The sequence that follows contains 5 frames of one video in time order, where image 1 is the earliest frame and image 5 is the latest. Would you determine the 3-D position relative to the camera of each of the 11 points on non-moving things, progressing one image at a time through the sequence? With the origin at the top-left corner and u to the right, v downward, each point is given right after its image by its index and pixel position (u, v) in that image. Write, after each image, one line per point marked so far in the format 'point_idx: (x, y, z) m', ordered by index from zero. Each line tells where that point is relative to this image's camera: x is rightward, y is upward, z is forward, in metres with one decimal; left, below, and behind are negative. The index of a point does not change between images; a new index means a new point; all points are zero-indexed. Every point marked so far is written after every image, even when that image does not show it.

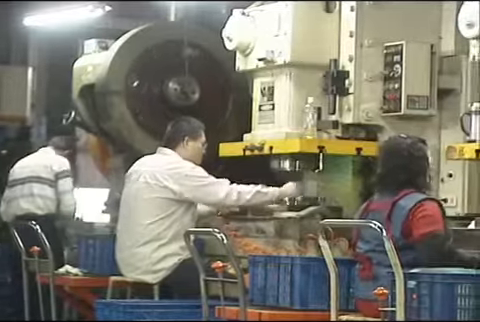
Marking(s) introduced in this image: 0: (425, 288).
0: (+0.5, -0.4, +3.3) m
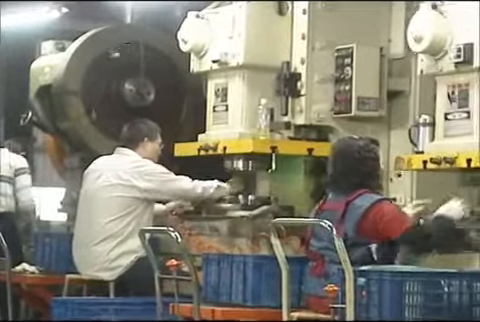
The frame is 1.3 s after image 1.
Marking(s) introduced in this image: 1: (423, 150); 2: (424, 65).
0: (+0.4, -0.4, +3.4) m
1: (+0.7, +0.1, +4.3) m
2: (+0.6, +0.4, +4.2) m
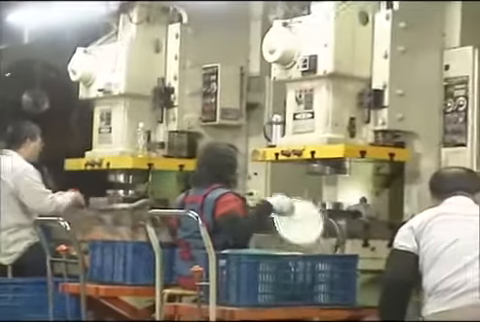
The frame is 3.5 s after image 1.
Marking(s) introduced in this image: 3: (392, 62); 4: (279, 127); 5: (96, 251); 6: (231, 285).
0: (0.0, -0.4, +4.2) m
1: (+0.2, +0.1, +5.1) m
2: (+0.2, +0.4, +5.1) m
3: (+0.6, +0.4, +4.8) m
4: (+0.2, +0.1, +5.2) m
5: (-0.6, -0.3, +4.7) m
6: (0.0, -0.4, +4.2) m
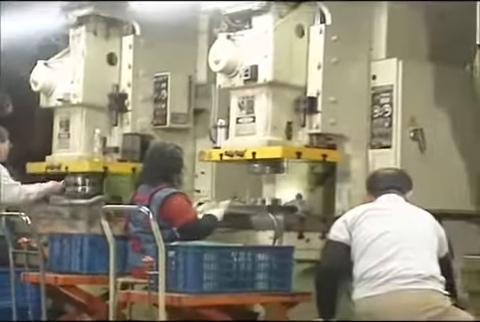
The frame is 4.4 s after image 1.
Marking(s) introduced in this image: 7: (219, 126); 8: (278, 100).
0: (-0.2, -0.4, +4.7) m
1: (-0.1, +0.1, +5.7) m
2: (-0.1, +0.4, +5.6) m
3: (+0.4, +0.4, +5.4) m
4: (-0.1, +0.1, +5.7) m
5: (-0.8, -0.3, +5.1) m
6: (-0.2, -0.4, +4.7) m
7: (-0.1, +0.2, +5.7) m
8: (+0.2, +0.3, +5.4) m
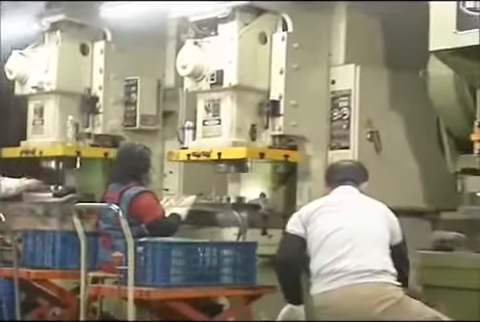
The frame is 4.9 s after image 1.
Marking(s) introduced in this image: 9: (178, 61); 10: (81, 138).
0: (-0.4, -0.4, +5.0) m
1: (-0.3, +0.1, +5.9) m
2: (-0.2, +0.4, +5.9) m
3: (+0.2, +0.4, +5.7) m
4: (-0.2, +0.1, +6.0) m
5: (-0.9, -0.3, +5.4) m
6: (-0.4, -0.4, +5.0) m
7: (-0.3, +0.2, +6.0) m
8: (0.0, +0.3, +5.6) m
9: (-0.3, +0.5, +5.8) m
10: (-0.8, +0.1, +6.2) m
